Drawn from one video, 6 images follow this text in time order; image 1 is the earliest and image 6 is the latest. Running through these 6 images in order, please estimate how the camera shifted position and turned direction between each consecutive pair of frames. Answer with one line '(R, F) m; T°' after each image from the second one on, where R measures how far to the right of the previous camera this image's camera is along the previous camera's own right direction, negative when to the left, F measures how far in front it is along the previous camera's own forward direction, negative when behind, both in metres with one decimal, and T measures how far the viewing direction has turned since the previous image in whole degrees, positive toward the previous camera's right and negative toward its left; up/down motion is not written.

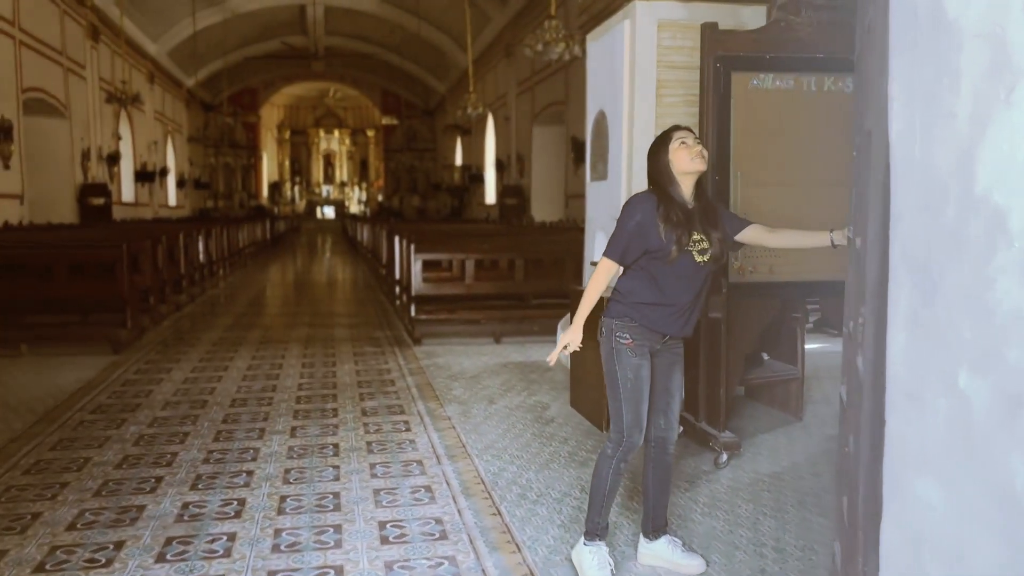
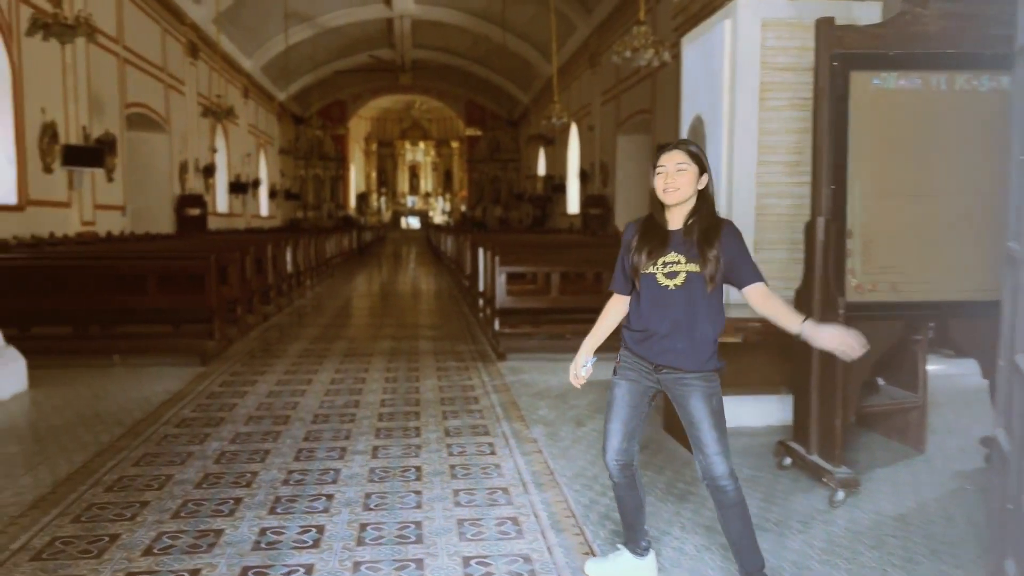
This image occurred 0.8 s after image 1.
(0.0, +0.2) m; -6°
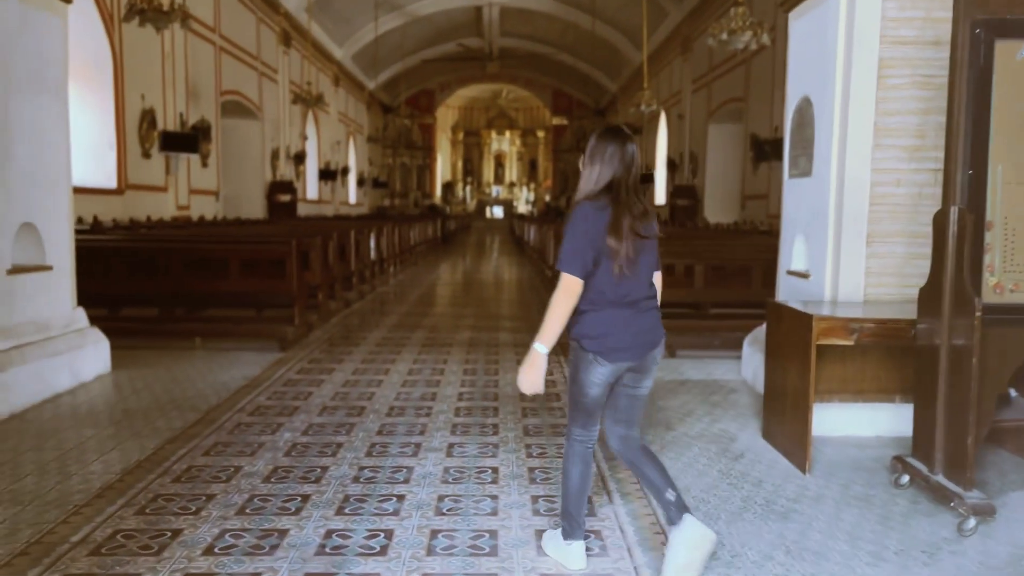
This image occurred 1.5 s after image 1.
(0.0, +0.2) m; -6°
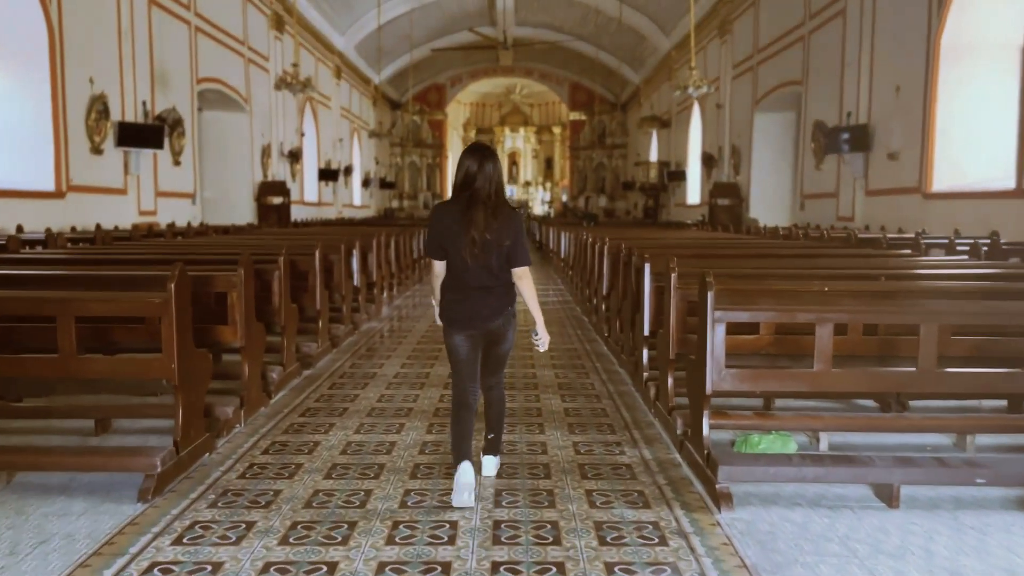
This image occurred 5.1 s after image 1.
(-0.2, +2.6) m; -1°
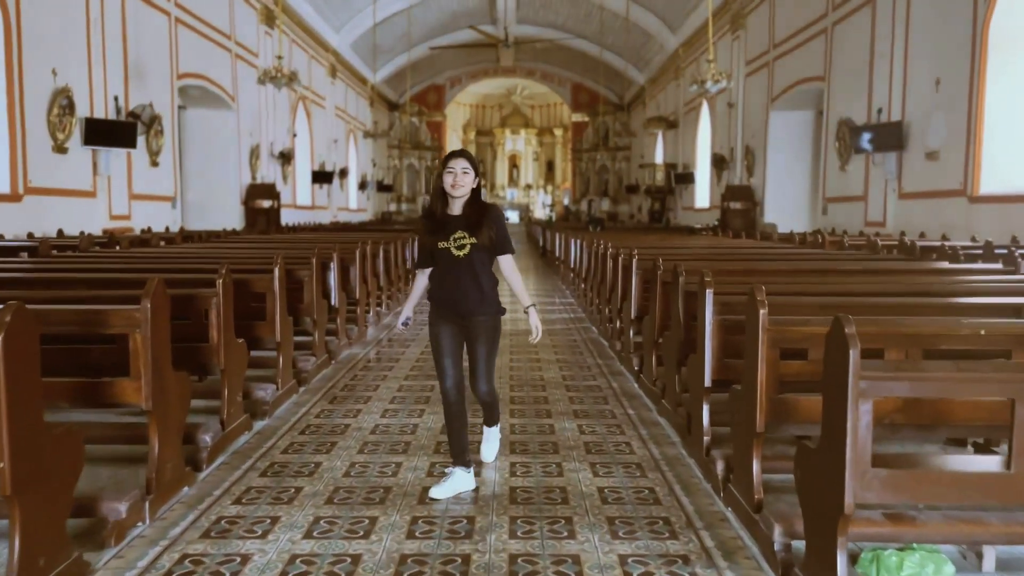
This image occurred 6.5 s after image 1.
(-0.1, +1.1) m; 0°
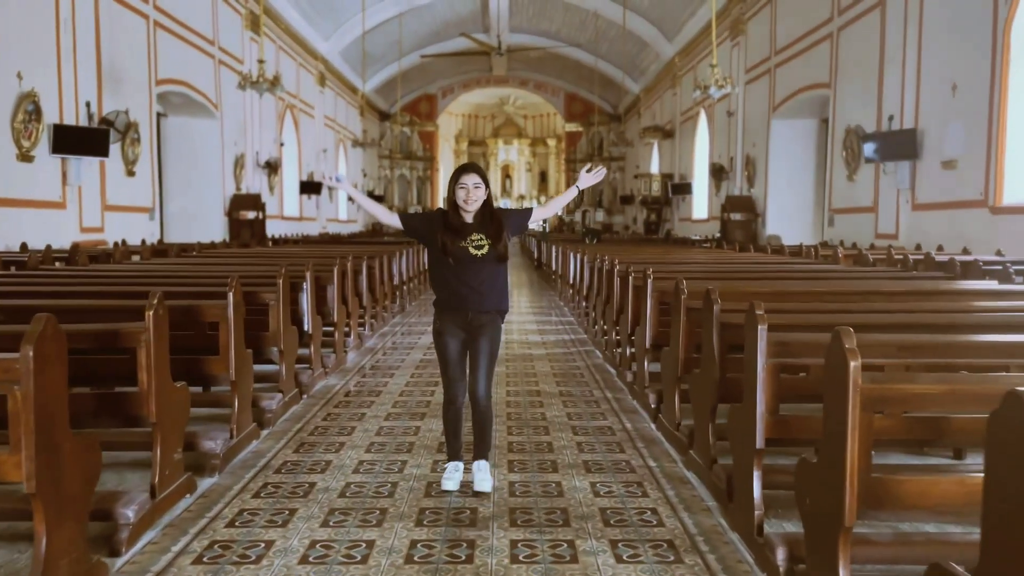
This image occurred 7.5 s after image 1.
(0.0, +0.6) m; +1°
